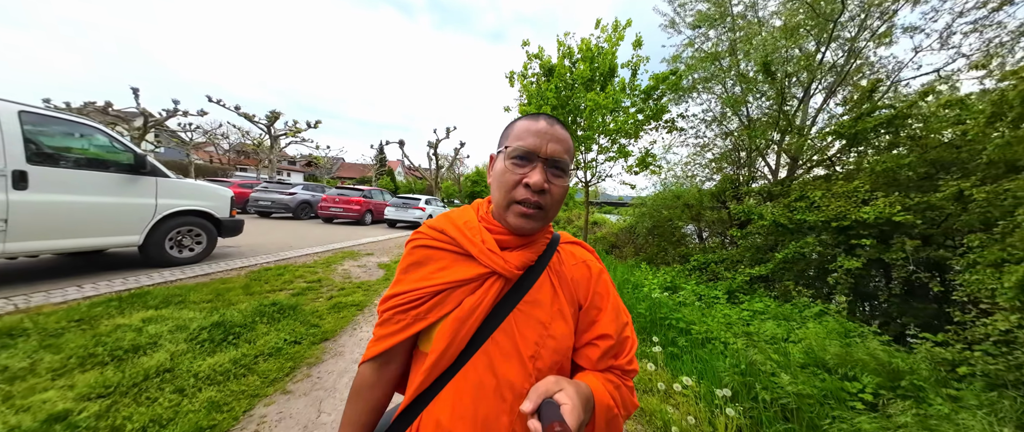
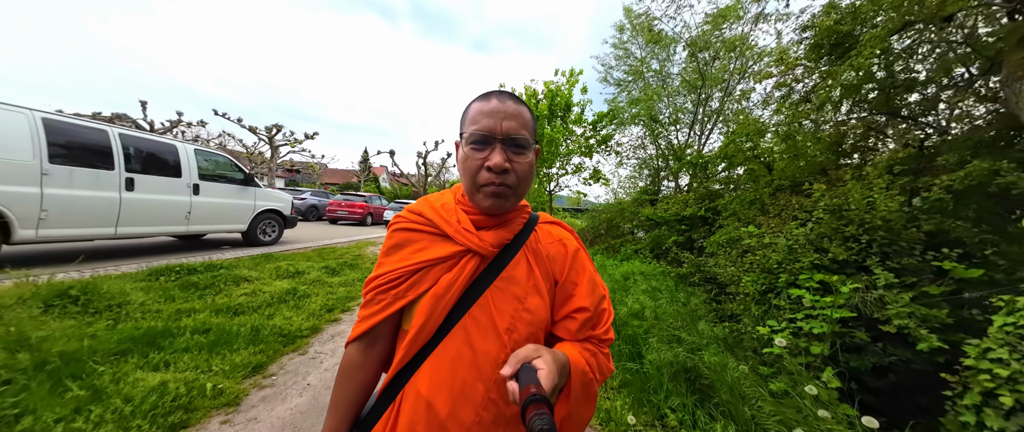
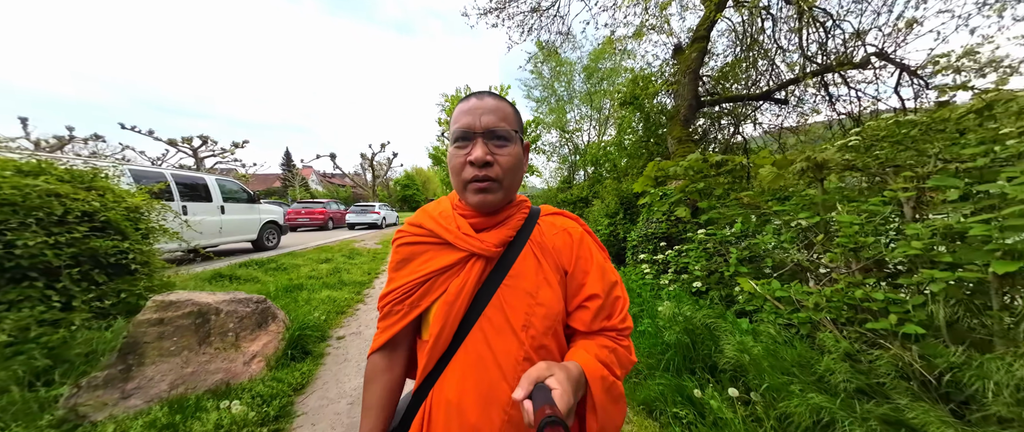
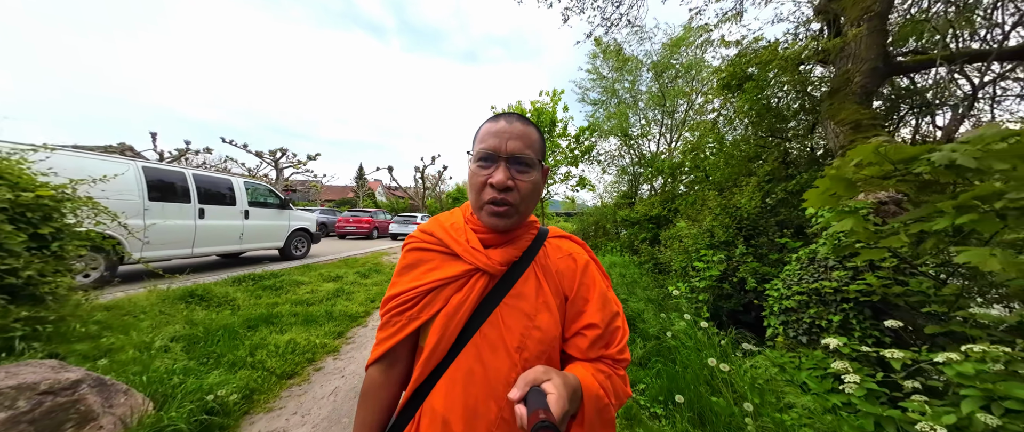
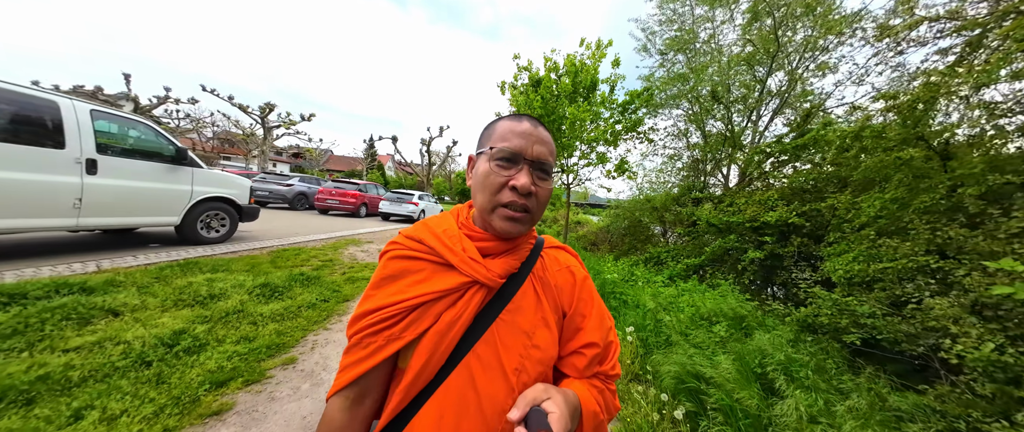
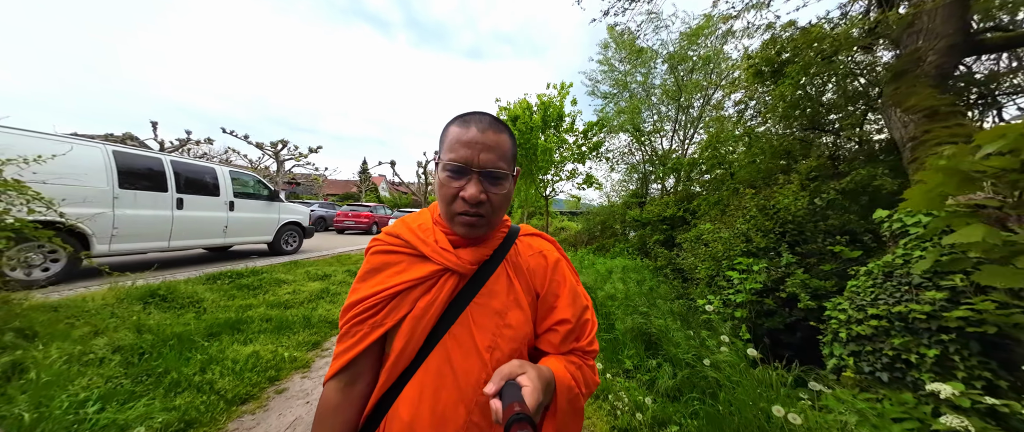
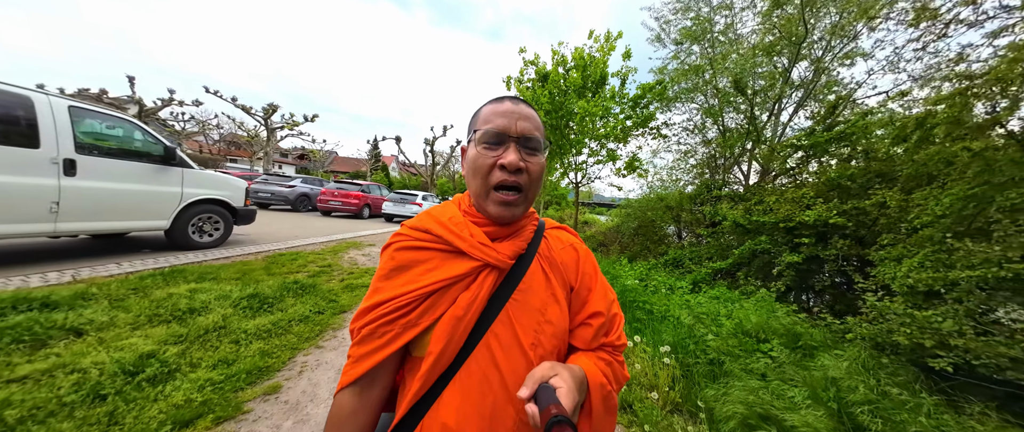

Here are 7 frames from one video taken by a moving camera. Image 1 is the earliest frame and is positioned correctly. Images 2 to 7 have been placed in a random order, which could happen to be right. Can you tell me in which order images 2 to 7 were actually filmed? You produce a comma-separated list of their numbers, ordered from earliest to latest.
7, 5, 2, 6, 4, 3
